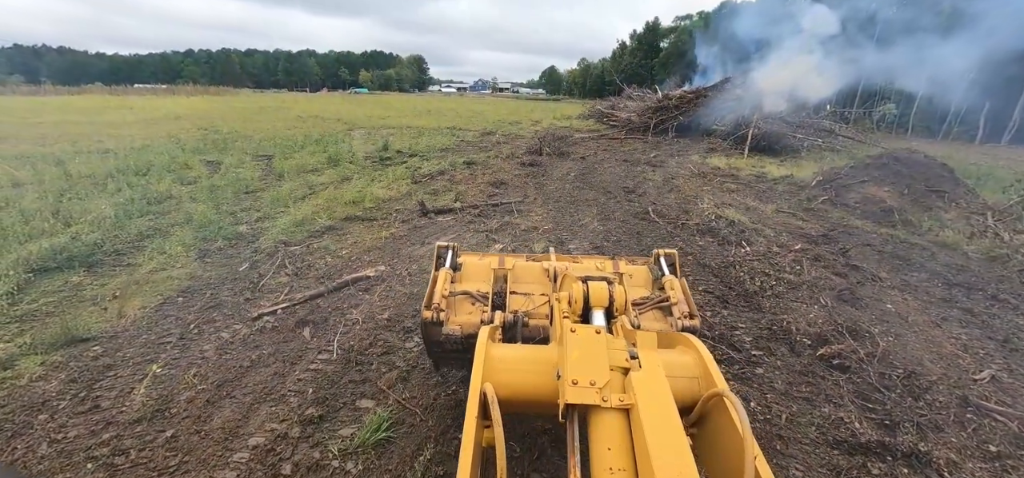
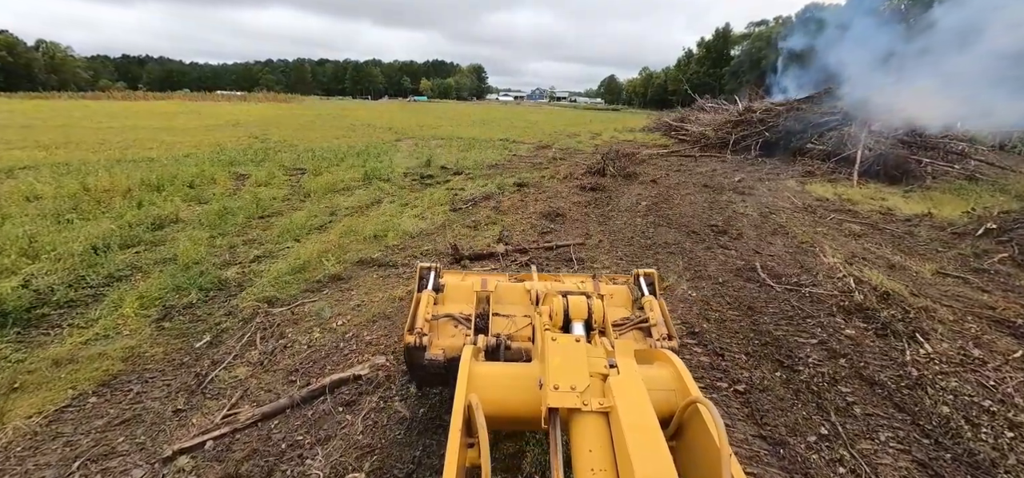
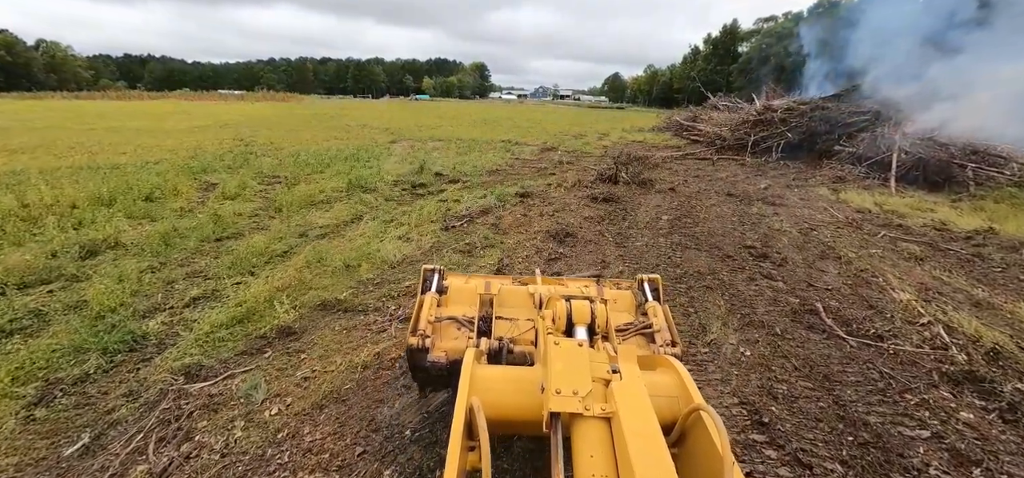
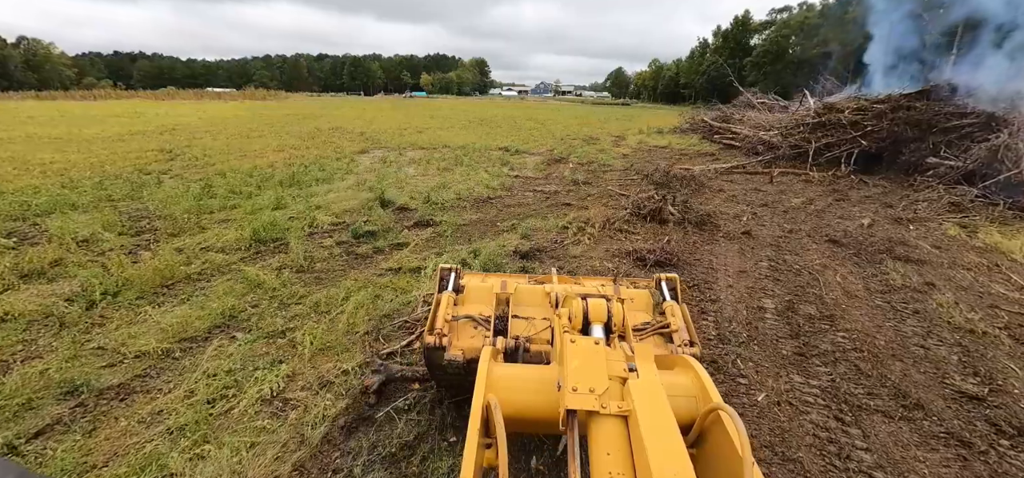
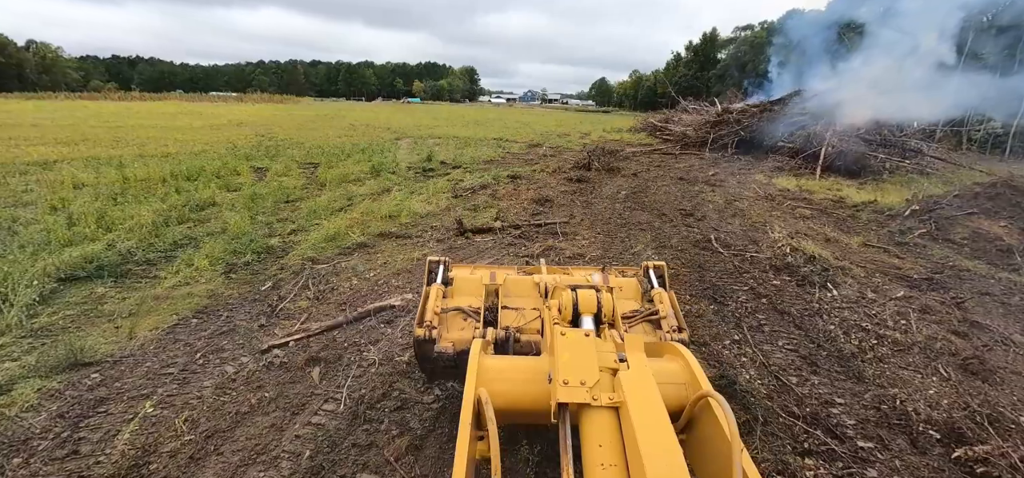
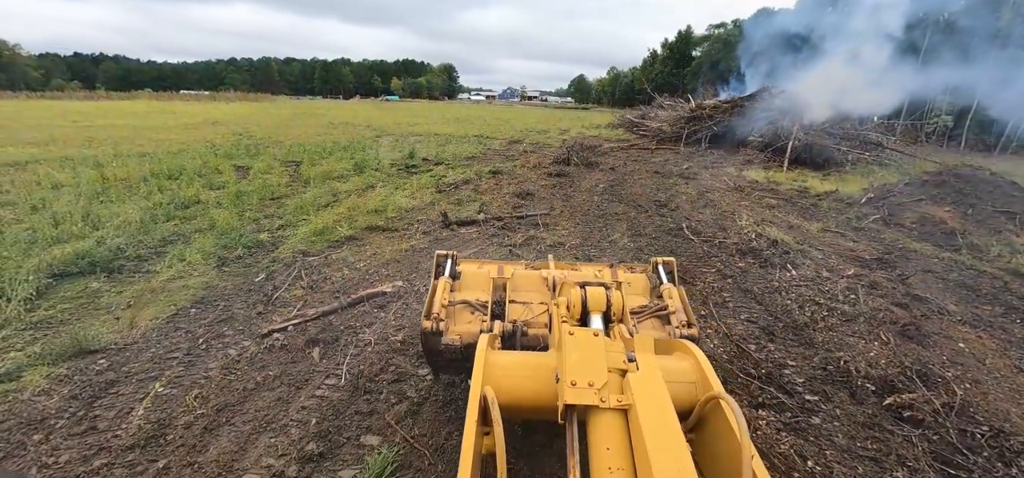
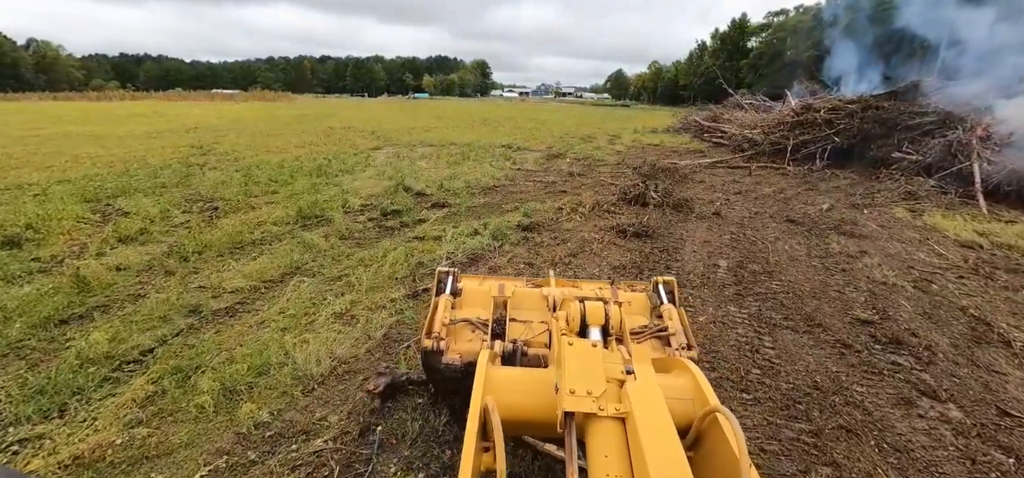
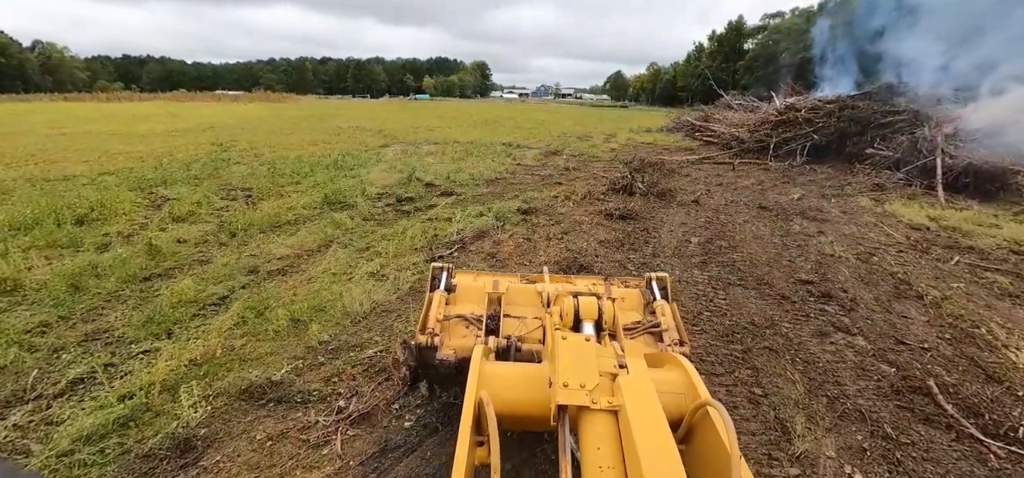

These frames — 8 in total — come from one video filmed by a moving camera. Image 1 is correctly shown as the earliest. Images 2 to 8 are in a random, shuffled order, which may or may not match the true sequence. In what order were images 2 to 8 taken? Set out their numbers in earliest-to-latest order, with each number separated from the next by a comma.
6, 5, 2, 3, 8, 7, 4
